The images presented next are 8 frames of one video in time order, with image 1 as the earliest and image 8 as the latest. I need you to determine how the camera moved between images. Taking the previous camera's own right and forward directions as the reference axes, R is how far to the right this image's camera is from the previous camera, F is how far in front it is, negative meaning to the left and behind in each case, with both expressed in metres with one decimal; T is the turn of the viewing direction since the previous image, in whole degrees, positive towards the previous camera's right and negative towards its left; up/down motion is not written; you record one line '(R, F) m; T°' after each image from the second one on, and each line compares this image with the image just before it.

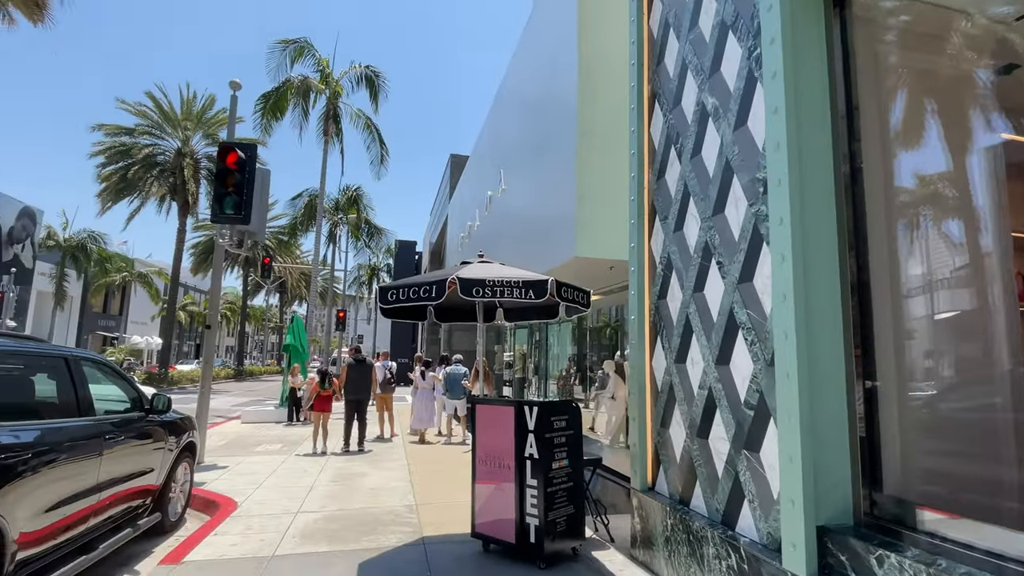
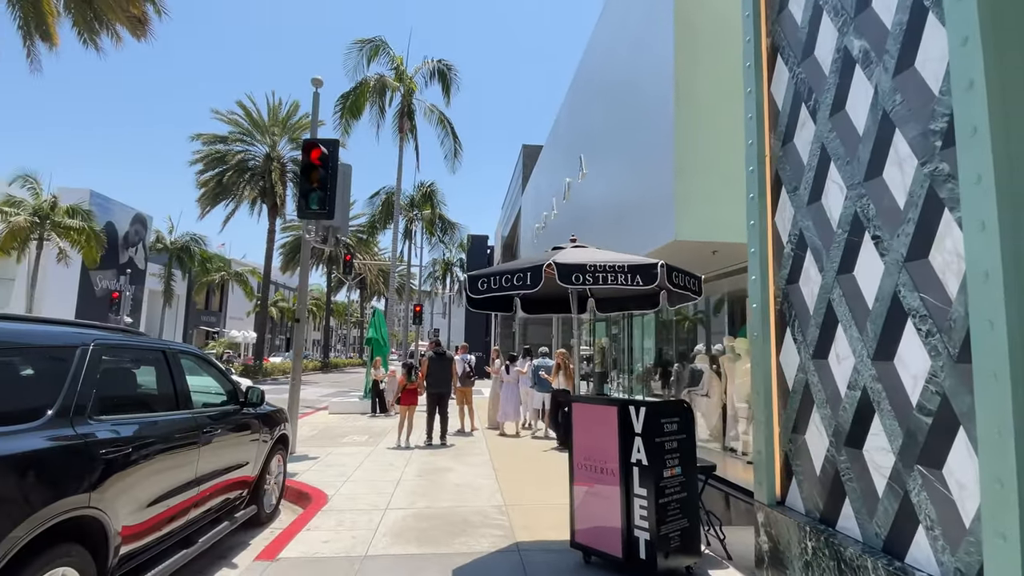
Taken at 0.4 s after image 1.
(-0.2, +0.4) m; -8°
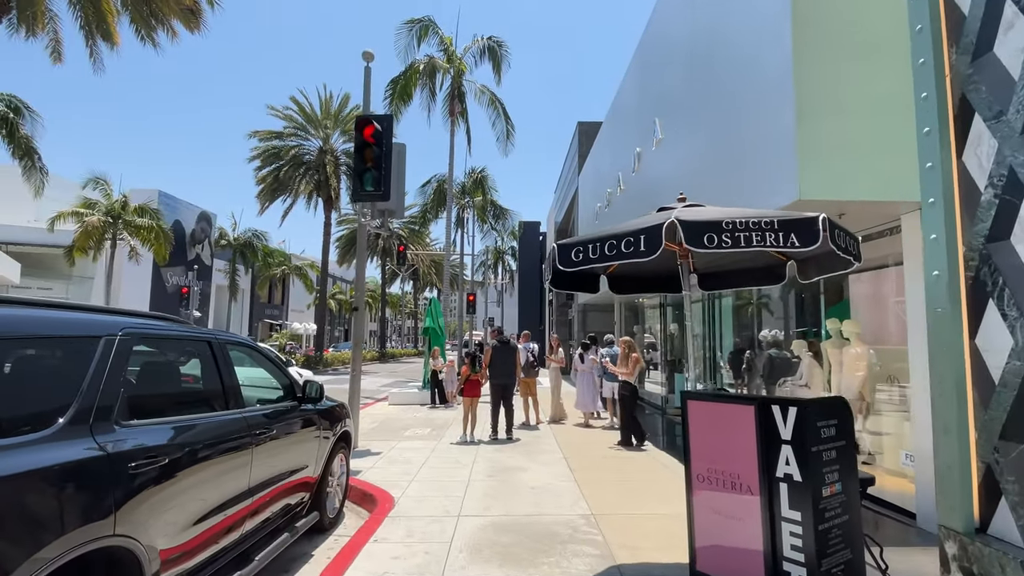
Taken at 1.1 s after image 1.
(-0.3, +0.7) m; -5°
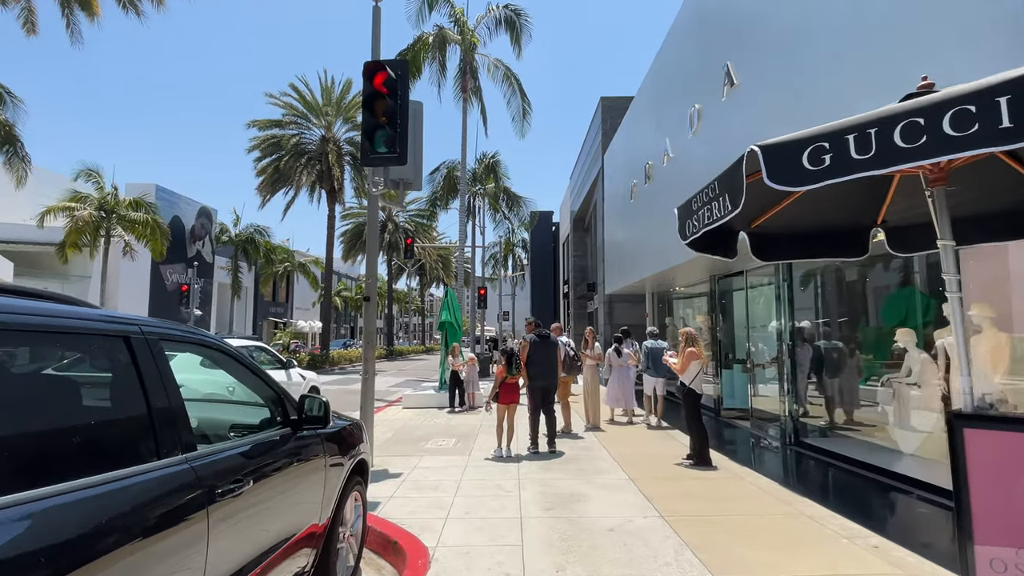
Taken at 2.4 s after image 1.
(-0.5, +1.5) m; 0°
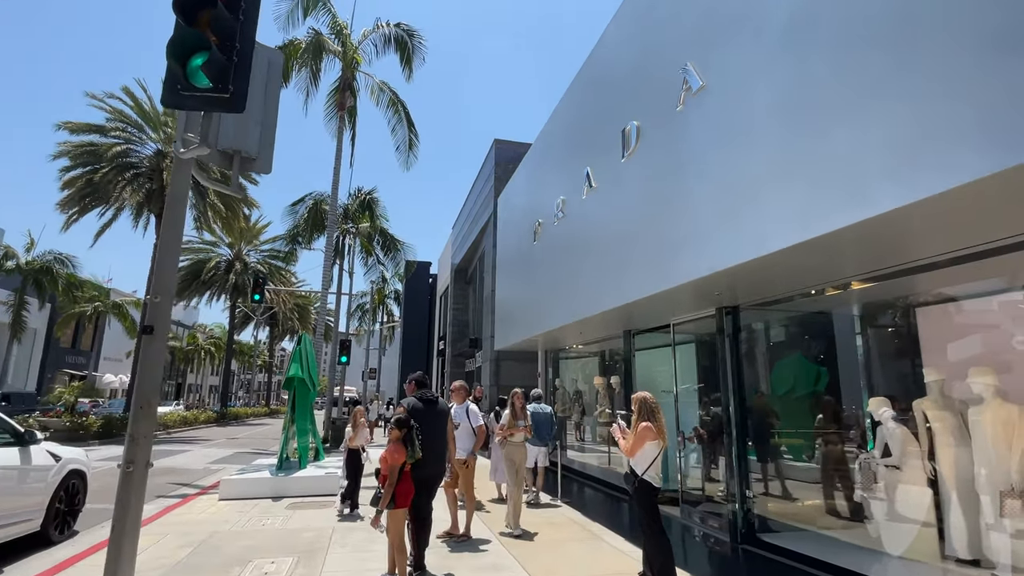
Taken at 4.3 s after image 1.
(-0.2, +2.3) m; +14°
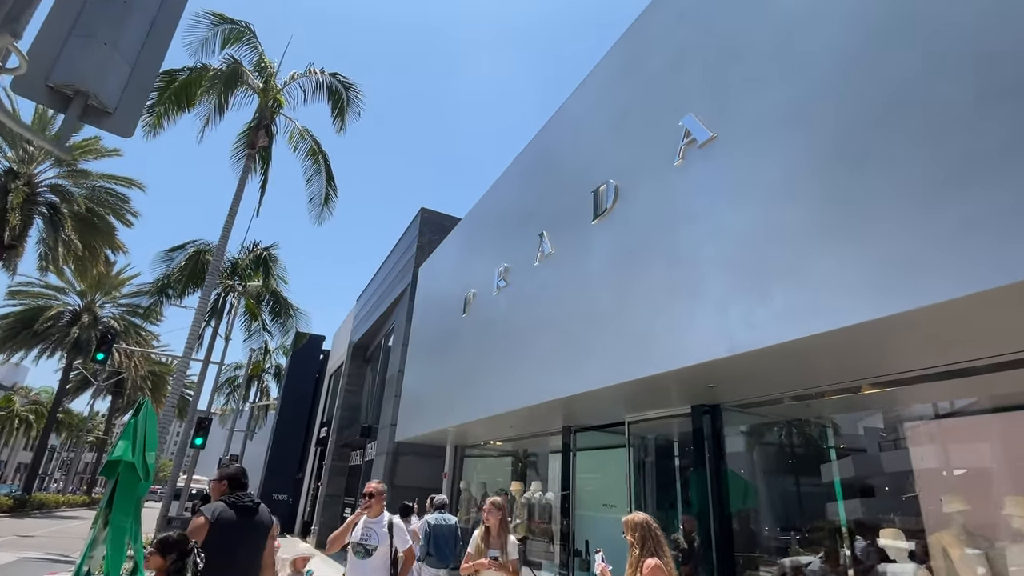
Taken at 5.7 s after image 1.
(-0.5, +1.5) m; +11°
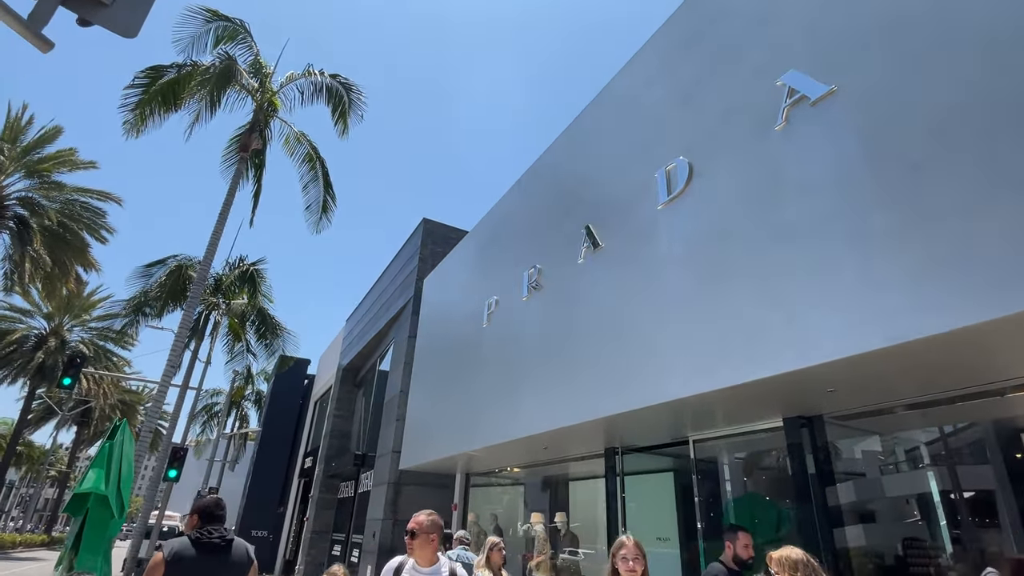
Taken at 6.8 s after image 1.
(-0.7, +0.9) m; +2°
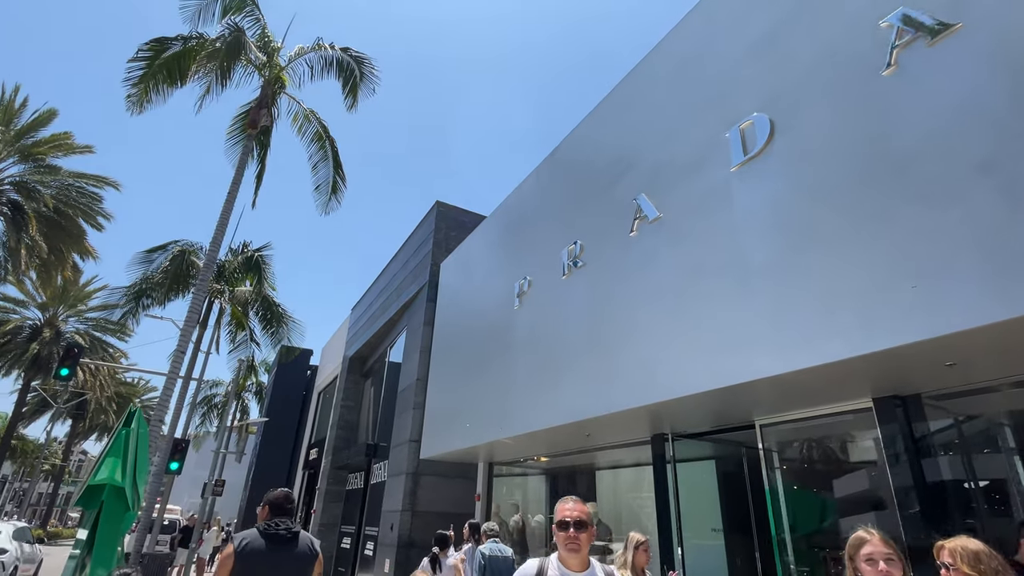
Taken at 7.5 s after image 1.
(-0.6, +0.5) m; +1°
